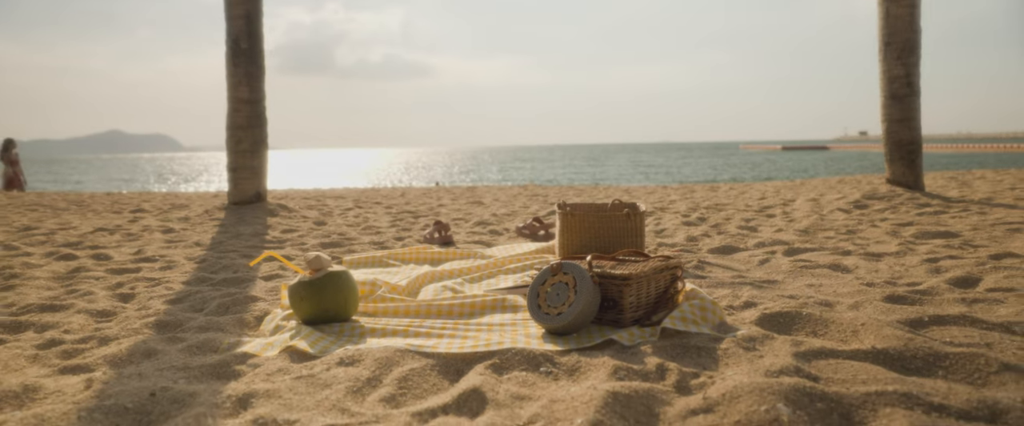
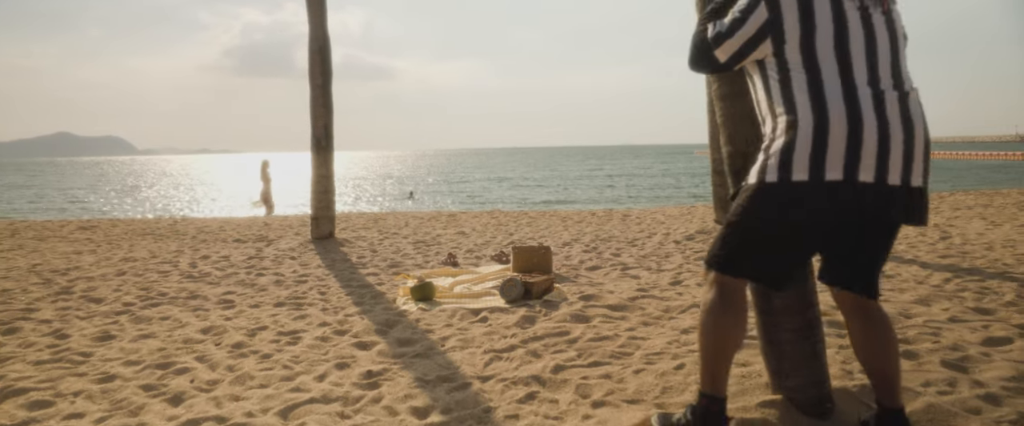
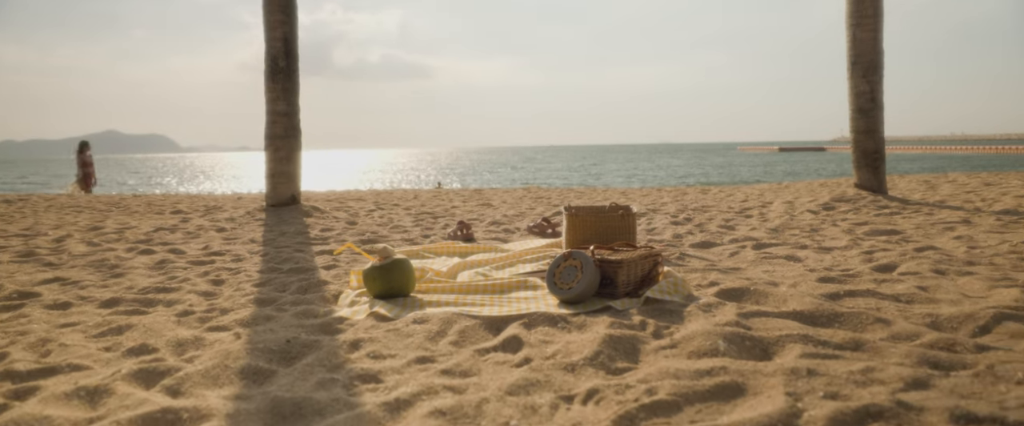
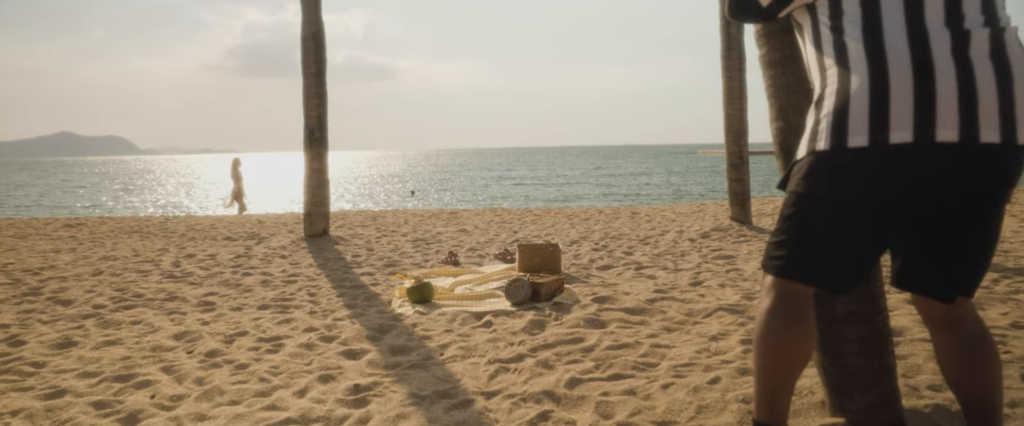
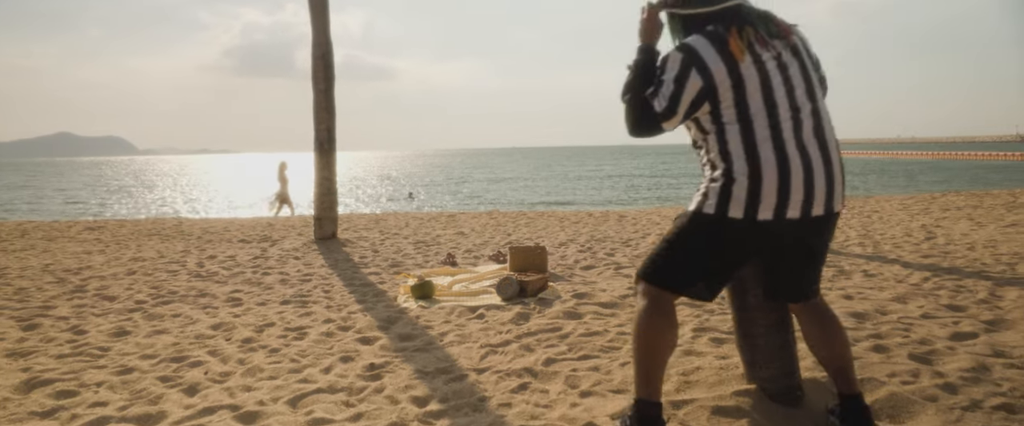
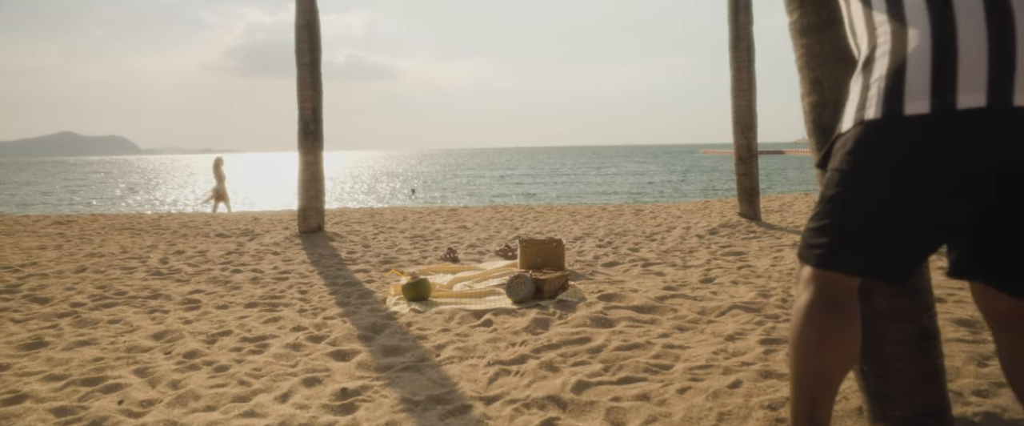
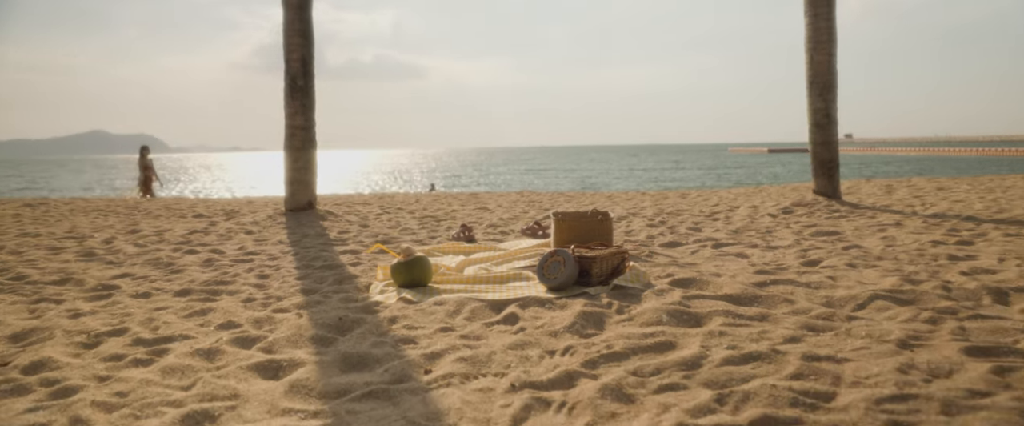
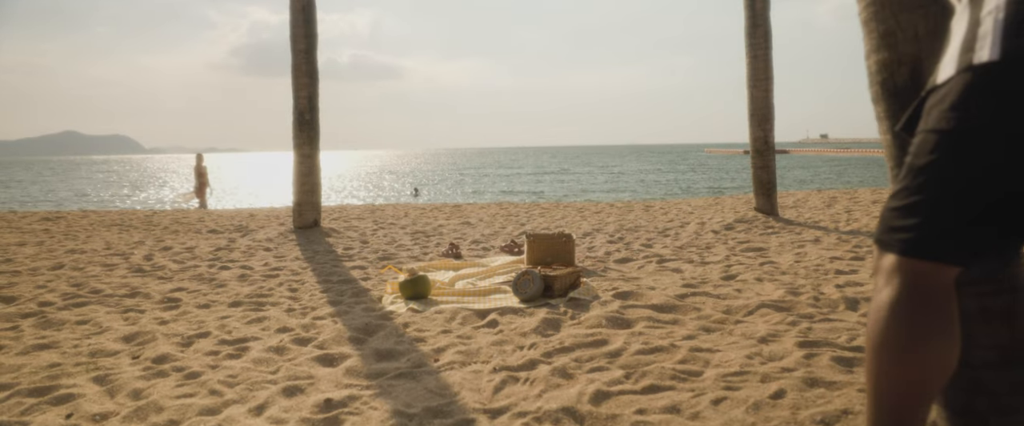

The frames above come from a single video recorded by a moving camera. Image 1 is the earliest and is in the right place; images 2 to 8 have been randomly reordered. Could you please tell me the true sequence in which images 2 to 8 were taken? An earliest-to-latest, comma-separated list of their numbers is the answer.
3, 7, 8, 6, 4, 2, 5
